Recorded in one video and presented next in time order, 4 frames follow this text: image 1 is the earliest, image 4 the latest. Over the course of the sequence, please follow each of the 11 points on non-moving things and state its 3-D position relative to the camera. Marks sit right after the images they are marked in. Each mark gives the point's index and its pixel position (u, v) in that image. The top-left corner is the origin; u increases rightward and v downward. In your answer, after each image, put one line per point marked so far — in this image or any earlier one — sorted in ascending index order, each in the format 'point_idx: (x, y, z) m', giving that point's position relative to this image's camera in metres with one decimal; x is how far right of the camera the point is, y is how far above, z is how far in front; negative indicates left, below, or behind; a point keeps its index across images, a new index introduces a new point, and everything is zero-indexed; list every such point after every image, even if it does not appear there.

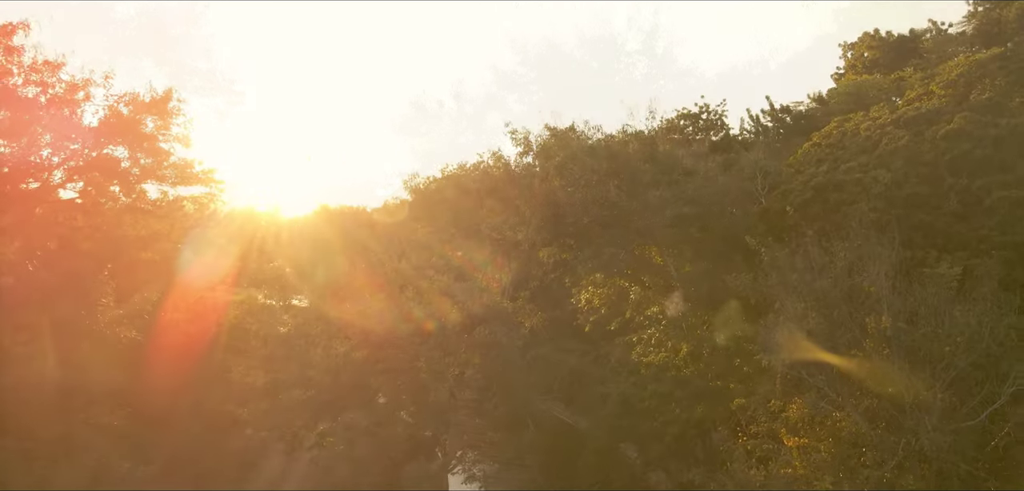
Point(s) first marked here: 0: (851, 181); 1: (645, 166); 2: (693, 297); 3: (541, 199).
0: (+7.1, +1.3, +18.3) m
1: (+3.0, +1.8, +19.5) m
2: (+4.0, -1.1, +19.1) m
3: (+0.6, +1.1, +19.7) m
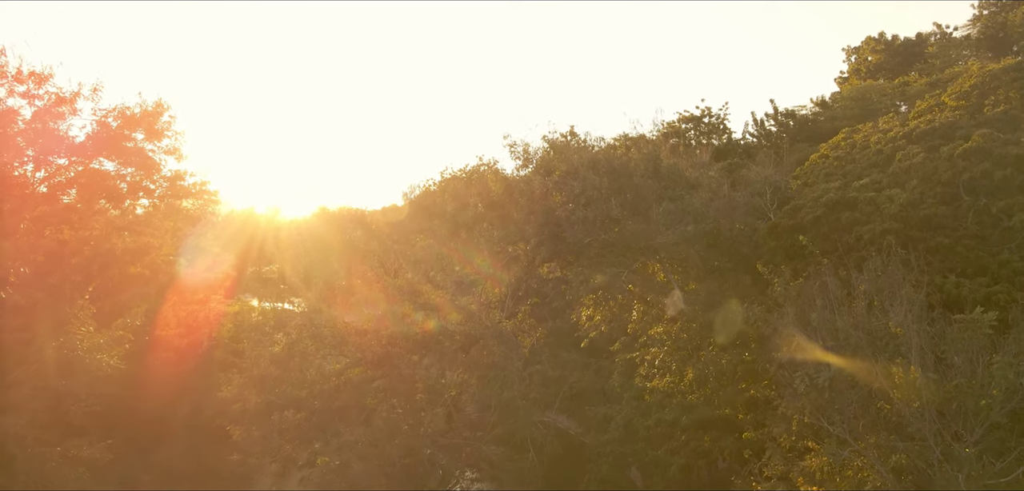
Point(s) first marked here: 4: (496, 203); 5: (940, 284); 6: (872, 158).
0: (+7.1, +0.9, +17.7) m
1: (+3.0, +1.4, +18.8) m
2: (+3.9, -1.5, +18.4) m
3: (+0.6, +0.7, +19.0) m
4: (-0.4, +1.0, +20.3) m
5: (+7.6, -0.7, +15.3) m
6: (+8.2, +2.0, +19.9) m
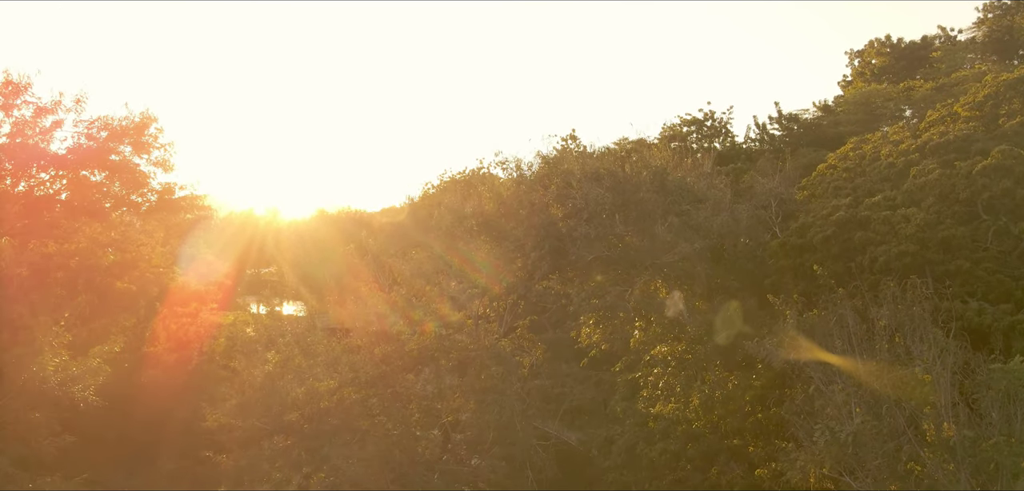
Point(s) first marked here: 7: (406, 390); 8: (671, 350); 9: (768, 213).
0: (+7.1, +0.5, +17.0) m
1: (+2.9, +1.0, +18.1) m
2: (+3.9, -1.9, +17.7) m
3: (+0.6, +0.3, +18.3) m
4: (-0.5, +0.6, +19.6) m
5: (+7.5, -1.1, +14.6) m
6: (+8.2, +1.6, +19.2) m
7: (-2.3, -3.1, +18.7) m
8: (+3.4, -2.2, +18.4) m
9: (+5.8, +0.7, +19.6) m
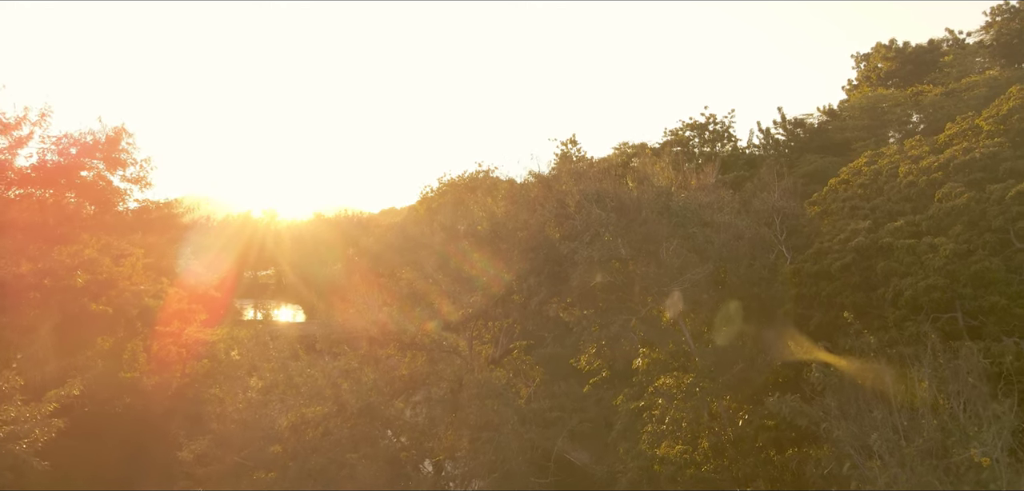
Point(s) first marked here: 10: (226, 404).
0: (+7.0, 0.0, +15.8) m
1: (+2.9, +0.5, +17.0) m
2: (+3.8, -2.4, +16.6) m
3: (+0.5, -0.2, +17.2) m
4: (-0.6, +0.1, +18.4) m
5: (+7.4, -1.6, +13.5) m
6: (+8.1, +1.1, +18.1) m
7: (-2.4, -3.6, +17.6) m
8: (+3.3, -2.7, +17.3) m
9: (+5.7, +0.2, +18.4) m
10: (-6.4, -3.6, +19.4) m
